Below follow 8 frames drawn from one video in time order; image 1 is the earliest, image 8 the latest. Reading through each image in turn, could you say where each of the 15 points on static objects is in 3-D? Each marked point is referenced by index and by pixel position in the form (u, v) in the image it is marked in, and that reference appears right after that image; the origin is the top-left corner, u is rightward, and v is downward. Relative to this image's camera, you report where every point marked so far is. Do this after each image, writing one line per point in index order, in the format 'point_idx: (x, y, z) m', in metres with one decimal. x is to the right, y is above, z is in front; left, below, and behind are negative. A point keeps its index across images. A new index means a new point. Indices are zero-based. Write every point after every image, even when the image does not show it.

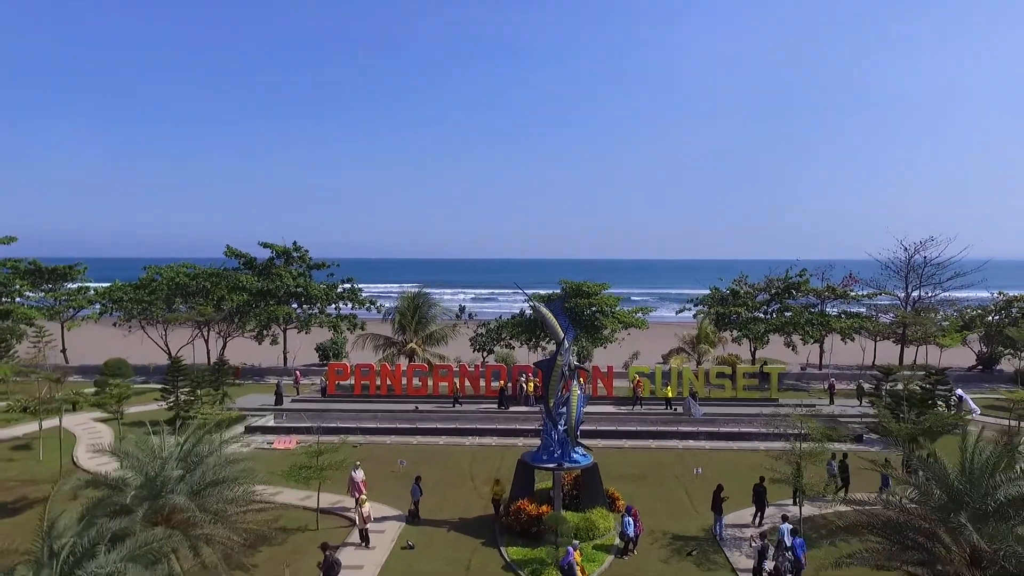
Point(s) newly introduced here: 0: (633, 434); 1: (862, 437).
0: (+3.0, -3.6, +17.1) m
1: (+8.6, -3.6, +16.9) m
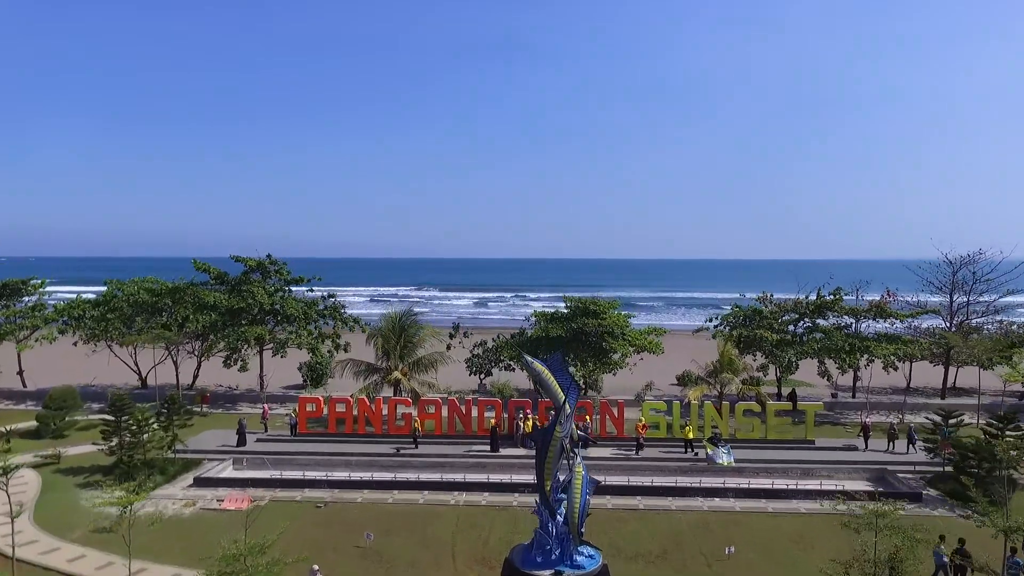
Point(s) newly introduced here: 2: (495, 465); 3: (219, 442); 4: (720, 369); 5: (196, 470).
0: (+2.9, -4.2, +14.5) m
1: (+8.5, -4.3, +14.3) m
2: (-0.4, -4.1, +15.9) m
3: (-7.4, -3.9, +17.5) m
4: (+6.0, -2.4, +19.9) m
5: (-7.3, -4.1, +15.8) m
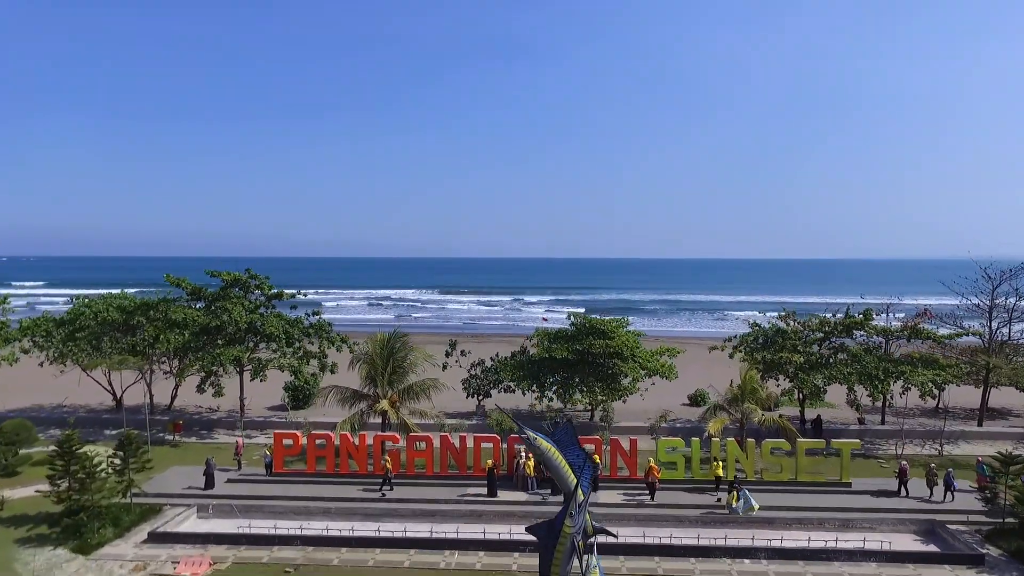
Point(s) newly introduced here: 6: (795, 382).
0: (+2.9, -4.8, +12.6) m
1: (+8.5, -4.8, +12.4) m
2: (-0.4, -4.6, +14.1) m
3: (-7.4, -4.4, +15.6) m
4: (+6.0, -2.9, +18.1) m
5: (-7.3, -4.7, +14.0) m
6: (+8.1, -2.7, +19.7) m
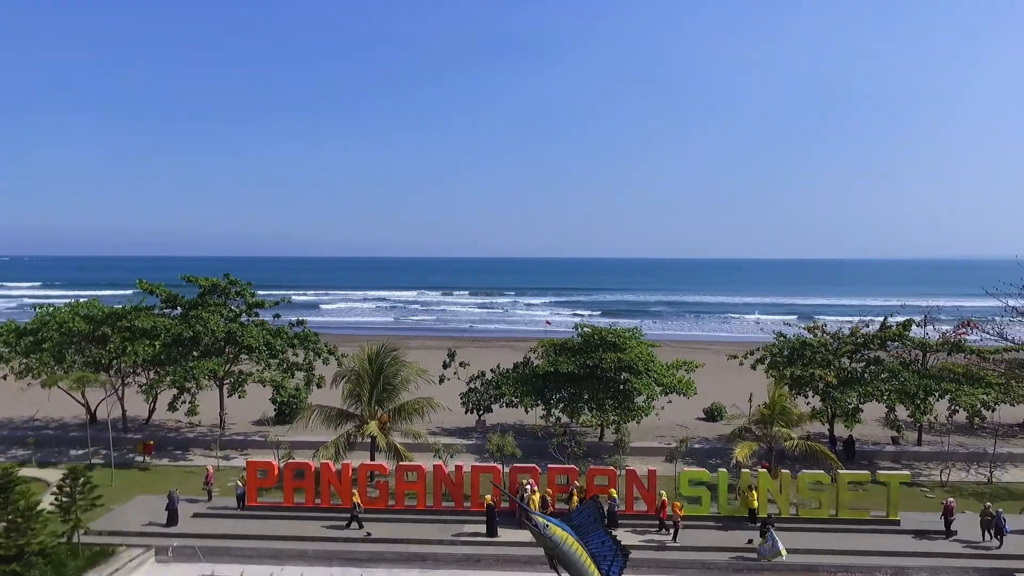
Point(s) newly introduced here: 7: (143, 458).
0: (+2.9, -5.0, +10.8) m
1: (+8.5, -5.0, +10.6) m
2: (-0.3, -4.8, +12.3) m
3: (-7.4, -4.7, +13.8) m
4: (+6.1, -3.1, +16.2) m
5: (-7.2, -4.9, +12.2) m
6: (+8.2, -2.9, +17.9) m
7: (-10.1, -4.6, +18.8) m
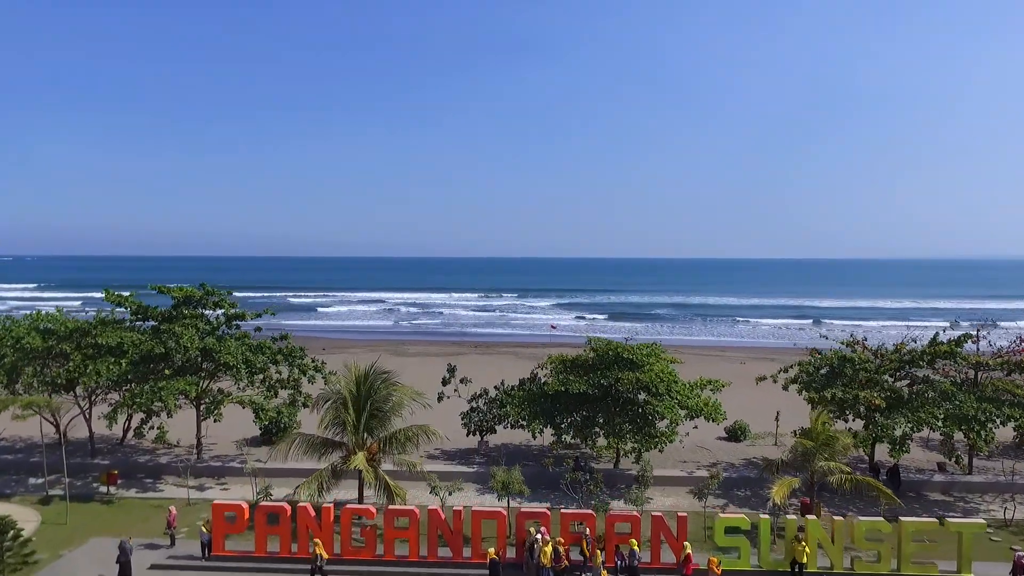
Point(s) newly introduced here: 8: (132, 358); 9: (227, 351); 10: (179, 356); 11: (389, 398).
0: (+3.0, -5.2, +8.9) m
1: (+8.6, -5.3, +8.6) m
2: (-0.2, -5.1, +10.3) m
3: (-7.2, -4.9, +11.9) m
4: (+6.2, -3.4, +14.3) m
5: (-7.1, -5.2, +10.3) m
6: (+8.3, -3.2, +16.0) m
7: (-9.9, -4.9, +16.9) m
8: (-9.4, -1.7, +17.1) m
9: (-7.2, -1.6, +17.3) m
10: (-8.3, -1.7, +17.2) m
11: (-2.7, -2.3, +15.0) m
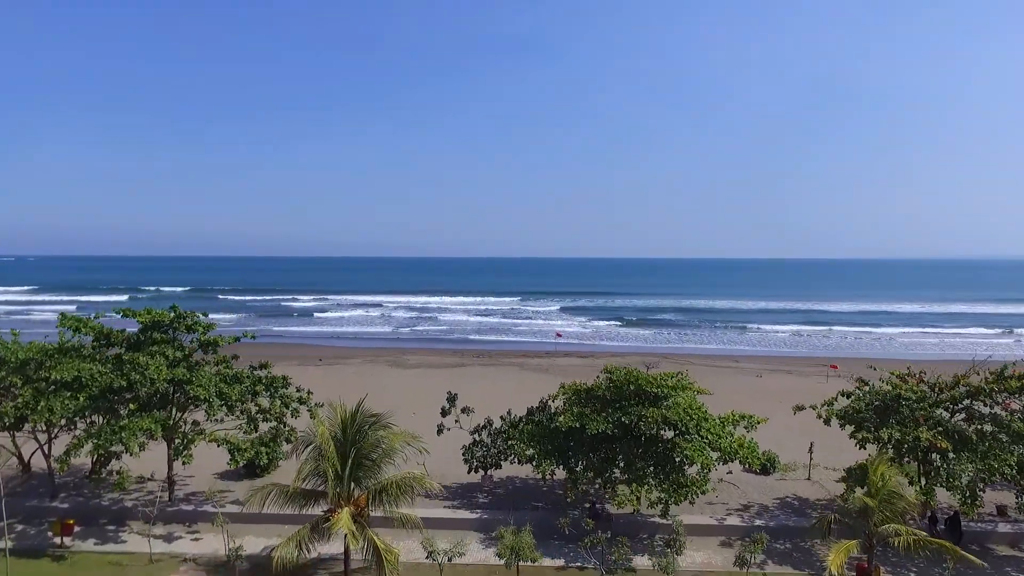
0: (+3.2, -5.8, +6.9) m
1: (+8.8, -5.8, +6.6) m
2: (0.0, -5.7, +8.4) m
3: (-7.0, -5.5, +9.9) m
4: (+6.4, -3.9, +12.3) m
5: (-6.9, -5.7, +8.3) m
6: (+8.5, -3.7, +14.0) m
7: (-9.7, -5.4, +14.9) m
8: (-9.2, -2.2, +15.1) m
9: (-7.0, -2.1, +15.3) m
10: (-8.1, -2.2, +15.2) m
11: (-2.5, -2.9, +13.0) m
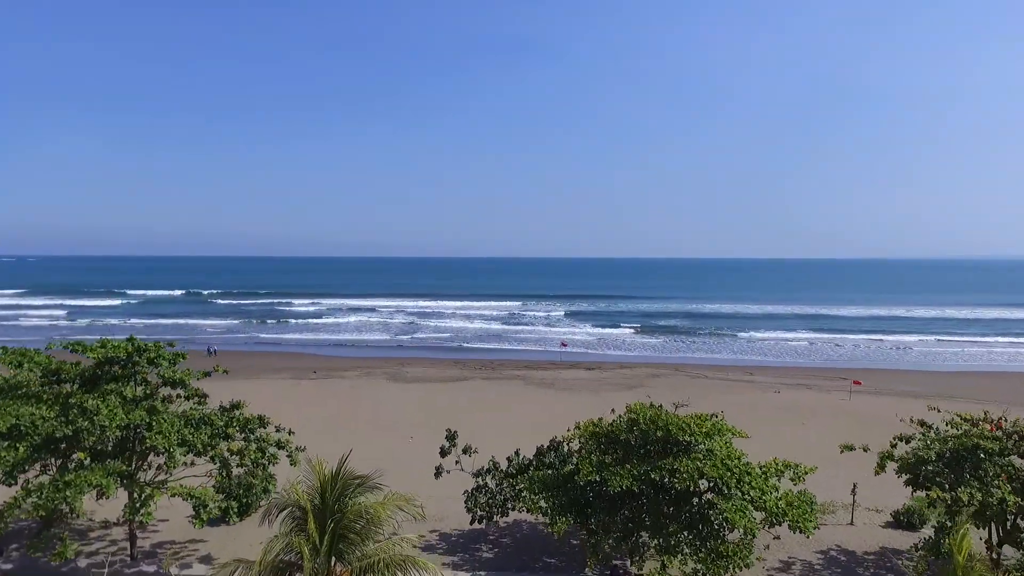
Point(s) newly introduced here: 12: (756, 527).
0: (+3.4, -6.4, +4.8) m
1: (+9.0, -6.4, +4.5) m
2: (+0.2, -6.2, +6.3) m
3: (-6.9, -6.1, +7.8) m
4: (+6.6, -4.5, +10.2) m
5: (-6.7, -6.3, +6.2) m
6: (+8.7, -4.3, +11.9) m
7: (-9.5, -6.0, +12.8) m
8: (-9.0, -2.8, +13.0) m
9: (-6.8, -2.7, +13.2) m
10: (-7.9, -2.8, +13.1) m
11: (-2.3, -3.5, +10.9) m
12: (+4.3, -4.2, +12.6) m
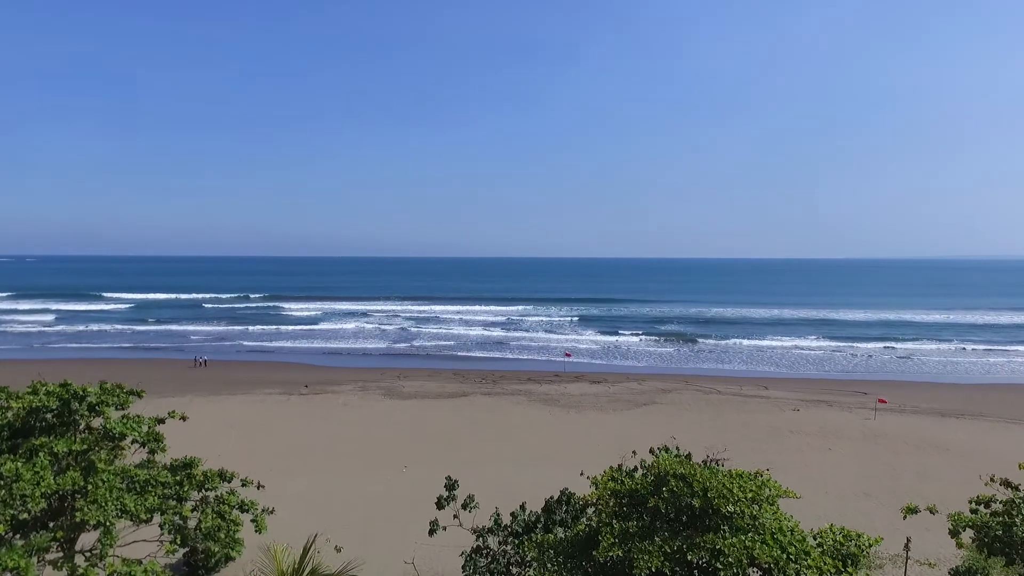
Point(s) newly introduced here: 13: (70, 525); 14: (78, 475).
0: (+3.5, -7.0, +2.6) m
1: (+9.1, -7.0, +2.3) m
2: (+0.3, -6.8, +4.0) m
3: (-6.7, -6.6, +5.6) m
4: (+6.7, -5.1, +8.0) m
5: (-6.6, -6.9, +4.0) m
6: (+8.8, -4.9, +9.6) m
7: (-9.4, -6.6, +10.6) m
8: (-8.9, -3.4, +10.8) m
9: (-6.7, -3.3, +11.0) m
10: (-7.8, -3.4, +10.9) m
11: (-2.2, -4.1, +8.6) m
12: (+4.5, -4.8, +10.3) m
13: (-7.4, -3.9, +11.6) m
14: (-7.2, -3.0, +11.4) m
